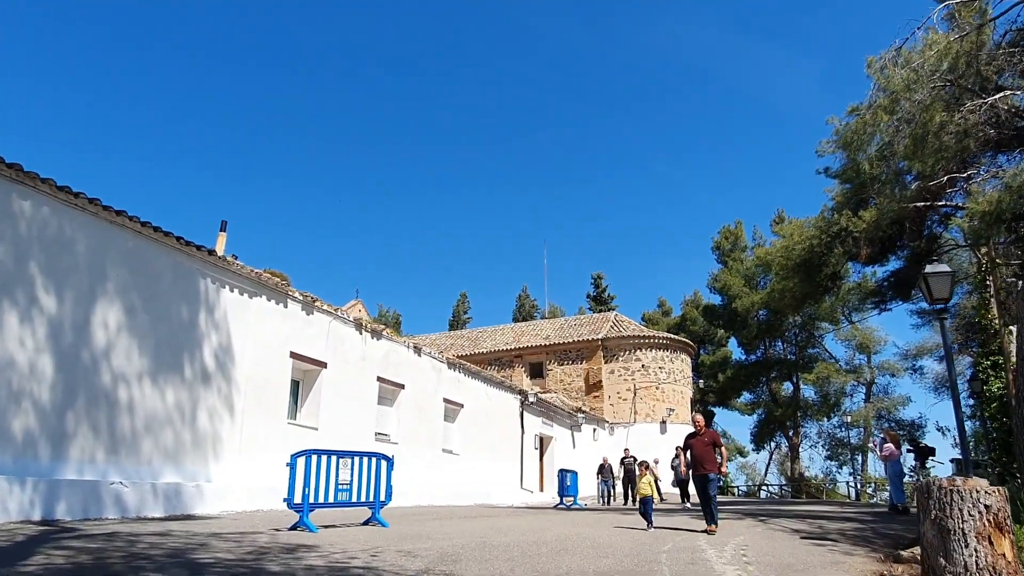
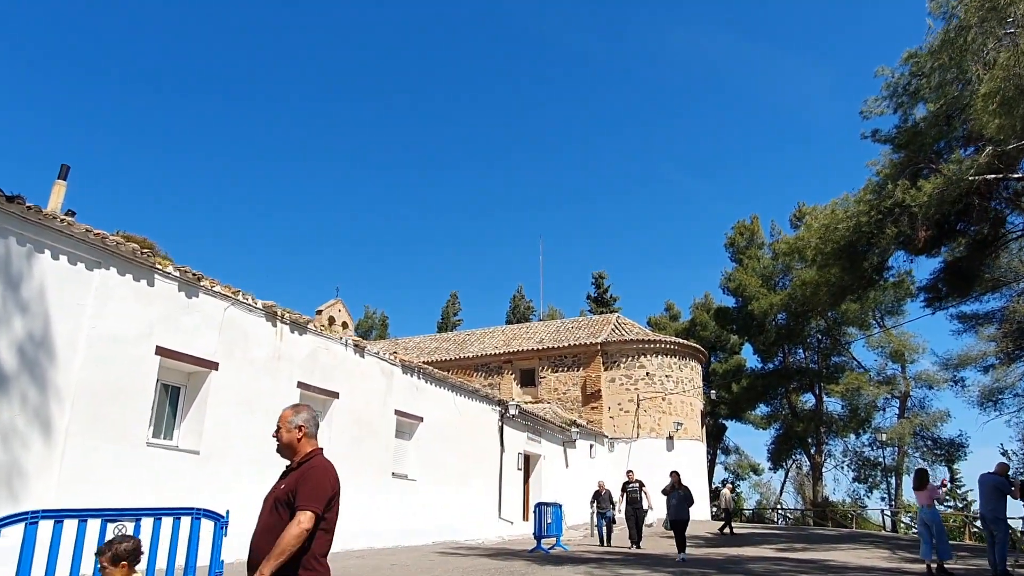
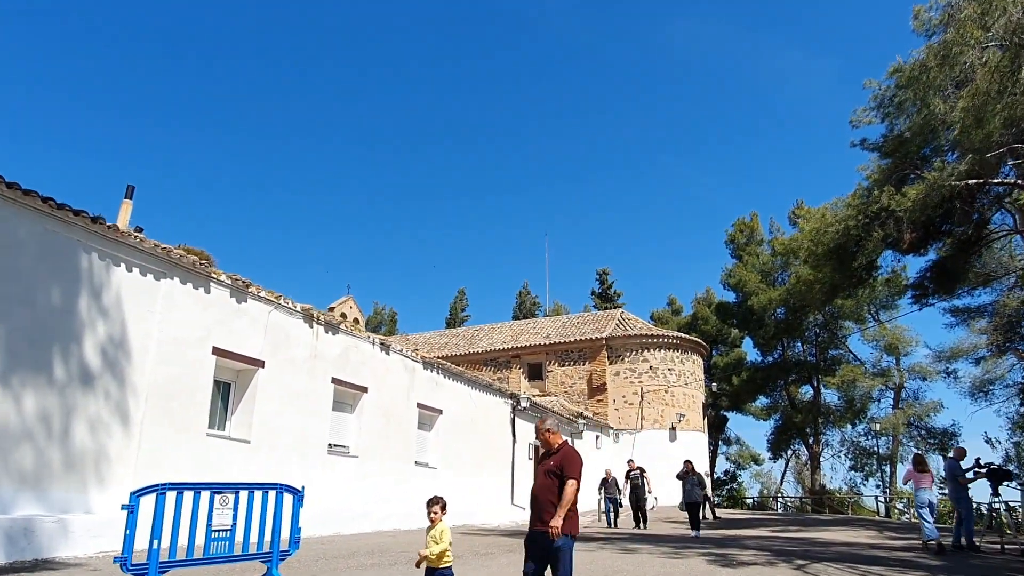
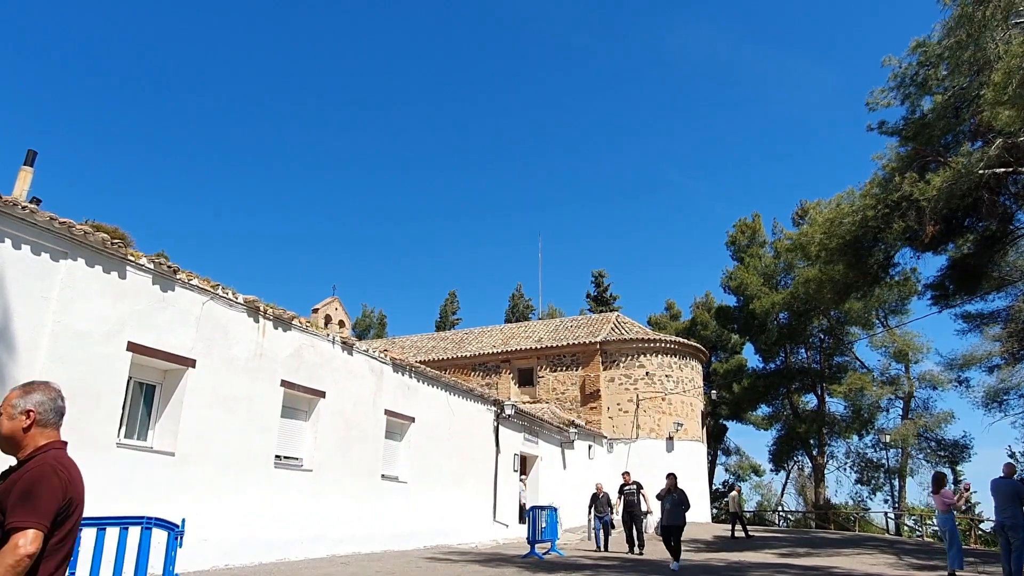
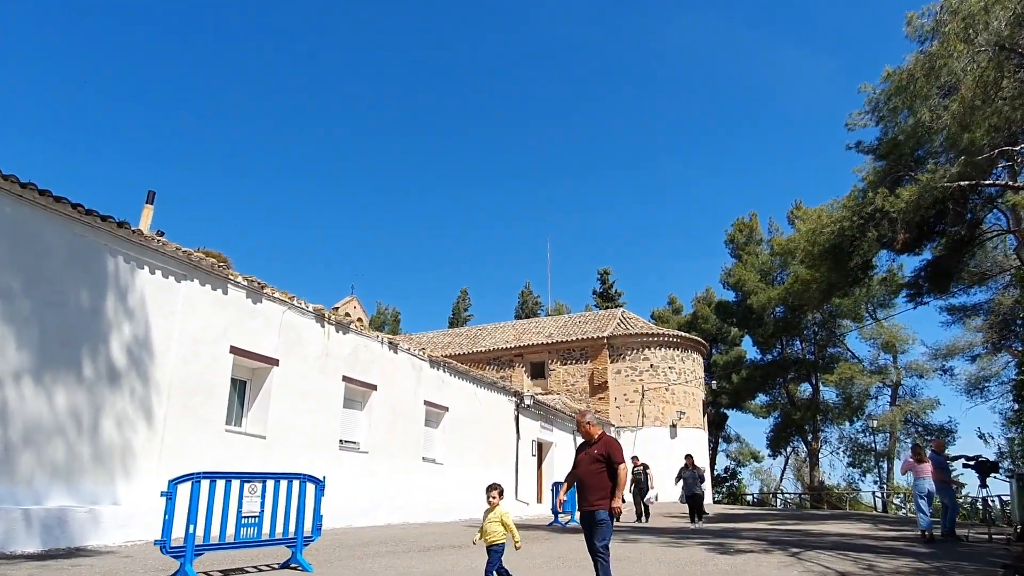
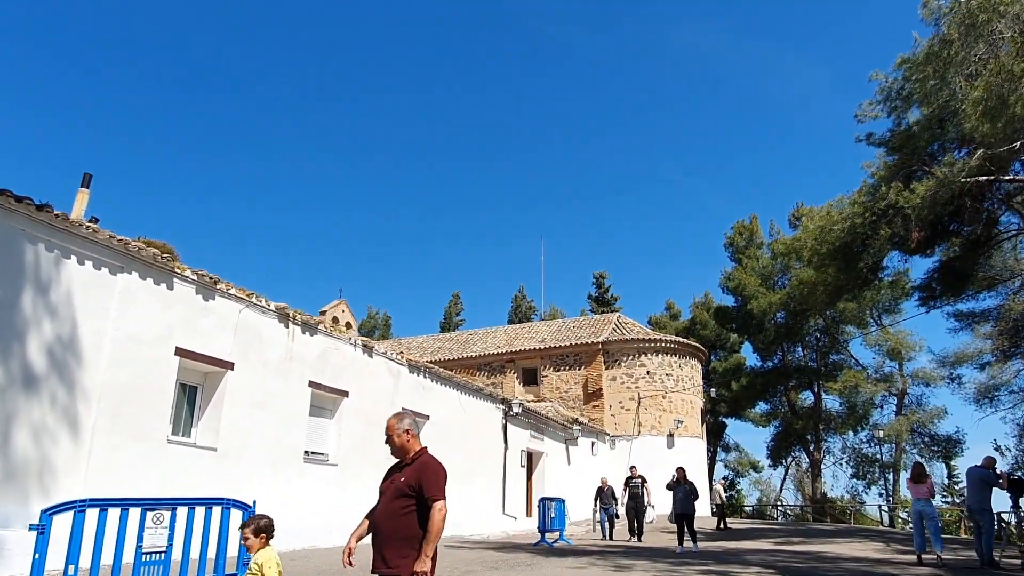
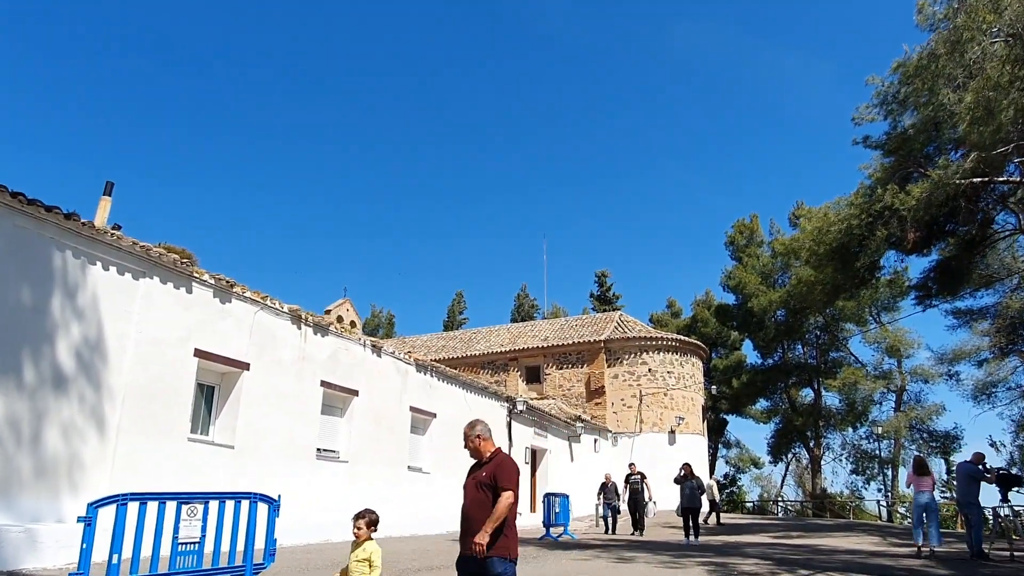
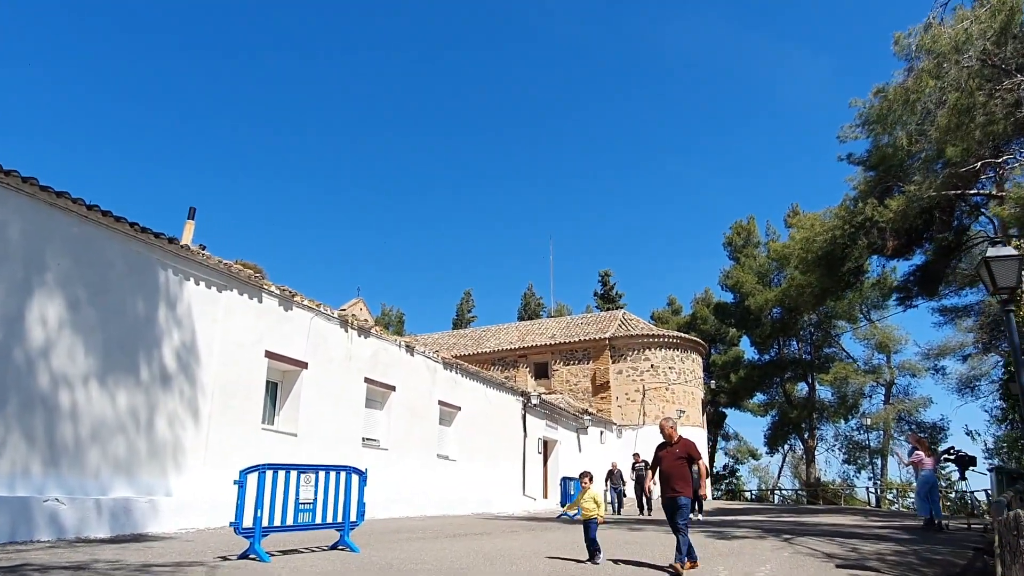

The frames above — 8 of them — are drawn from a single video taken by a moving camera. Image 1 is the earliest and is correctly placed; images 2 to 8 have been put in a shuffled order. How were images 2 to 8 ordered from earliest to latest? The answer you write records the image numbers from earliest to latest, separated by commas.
8, 5, 3, 7, 6, 2, 4
